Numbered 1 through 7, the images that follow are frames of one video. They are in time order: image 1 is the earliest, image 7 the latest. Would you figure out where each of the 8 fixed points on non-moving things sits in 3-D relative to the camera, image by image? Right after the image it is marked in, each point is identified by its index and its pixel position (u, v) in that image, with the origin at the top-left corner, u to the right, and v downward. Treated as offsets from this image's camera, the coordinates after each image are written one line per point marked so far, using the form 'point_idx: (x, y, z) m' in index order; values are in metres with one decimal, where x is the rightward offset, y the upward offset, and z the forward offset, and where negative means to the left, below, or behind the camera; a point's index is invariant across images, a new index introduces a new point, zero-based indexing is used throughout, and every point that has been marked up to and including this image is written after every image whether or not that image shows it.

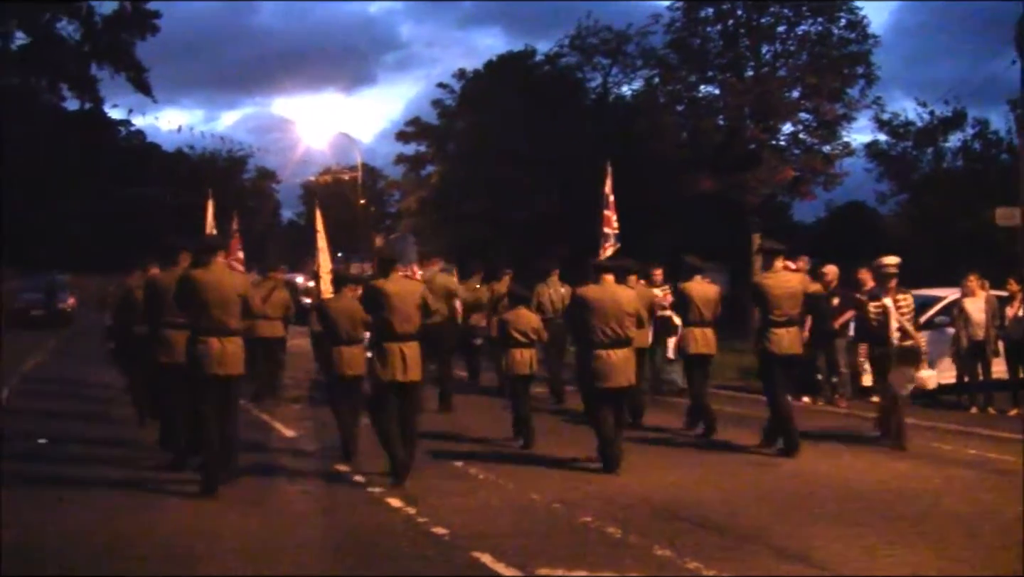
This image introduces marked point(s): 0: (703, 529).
0: (+1.4, -1.8, +10.6) m
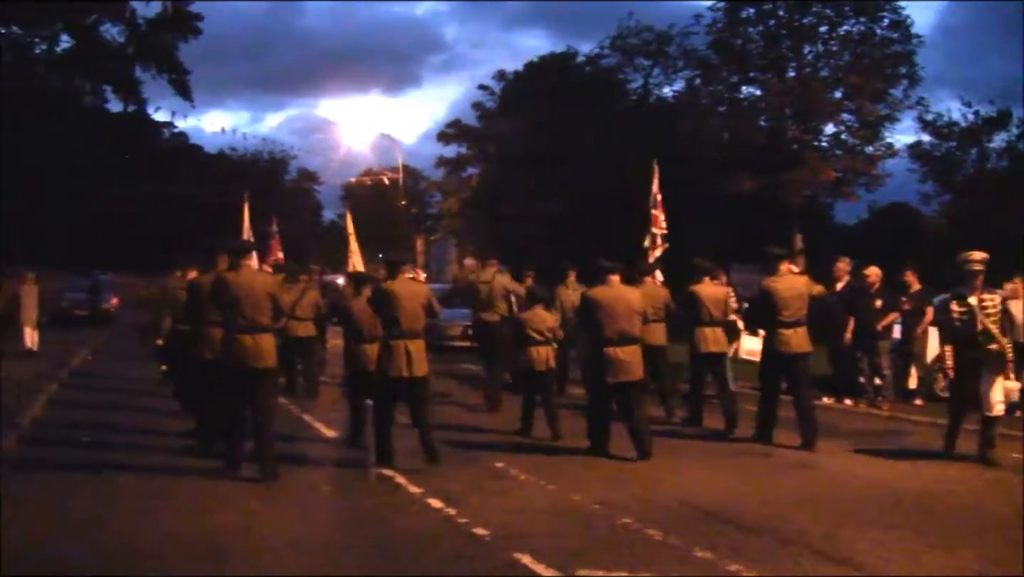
0: (+1.7, -1.8, +10.6) m
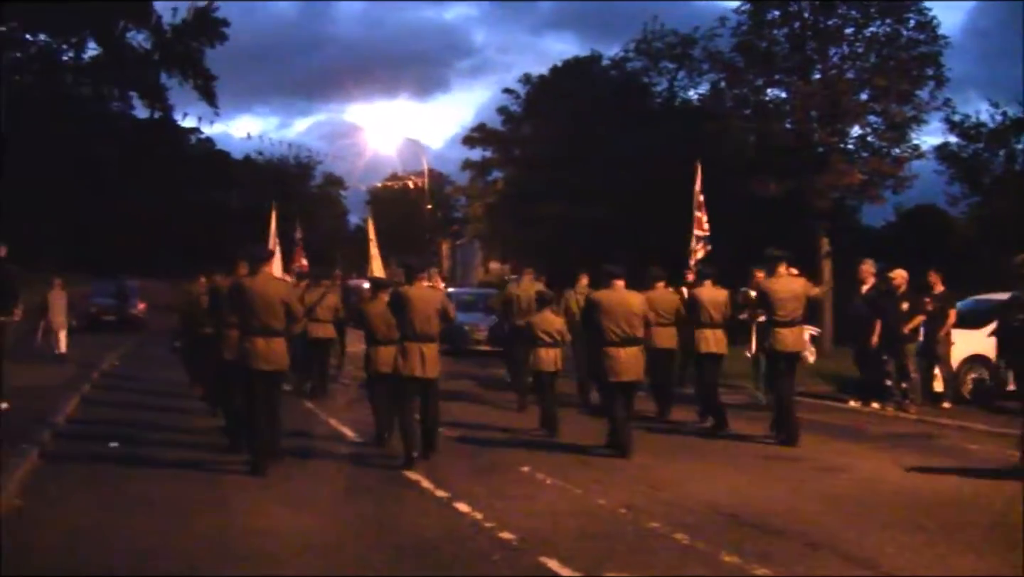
0: (+1.9, -1.8, +10.6) m
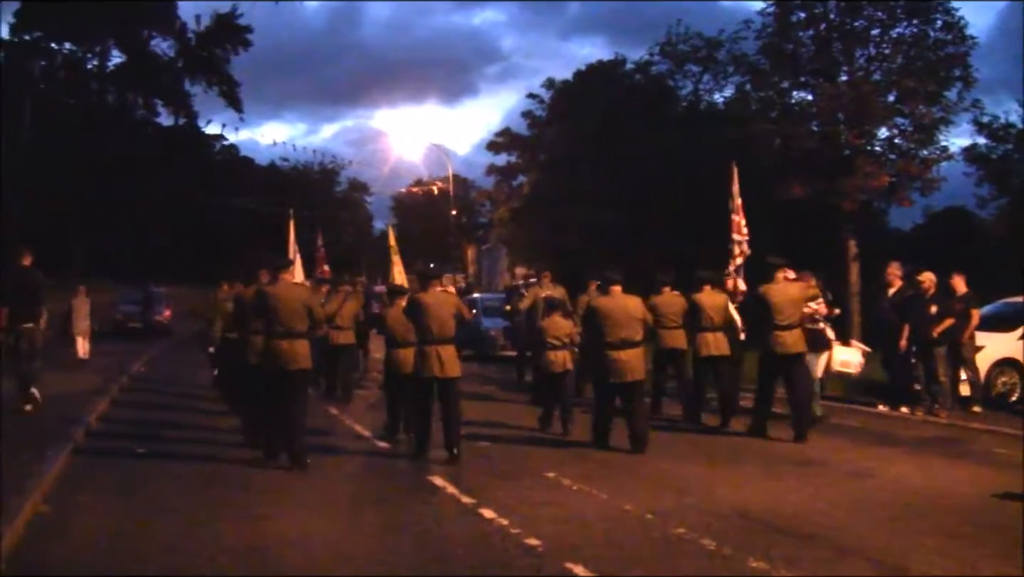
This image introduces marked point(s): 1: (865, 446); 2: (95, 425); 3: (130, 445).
0: (+2.1, -1.8, +10.5) m
1: (+3.7, -1.6, +14.8) m
2: (-5.2, -1.7, +17.9) m
3: (-4.4, -1.8, +16.3) m
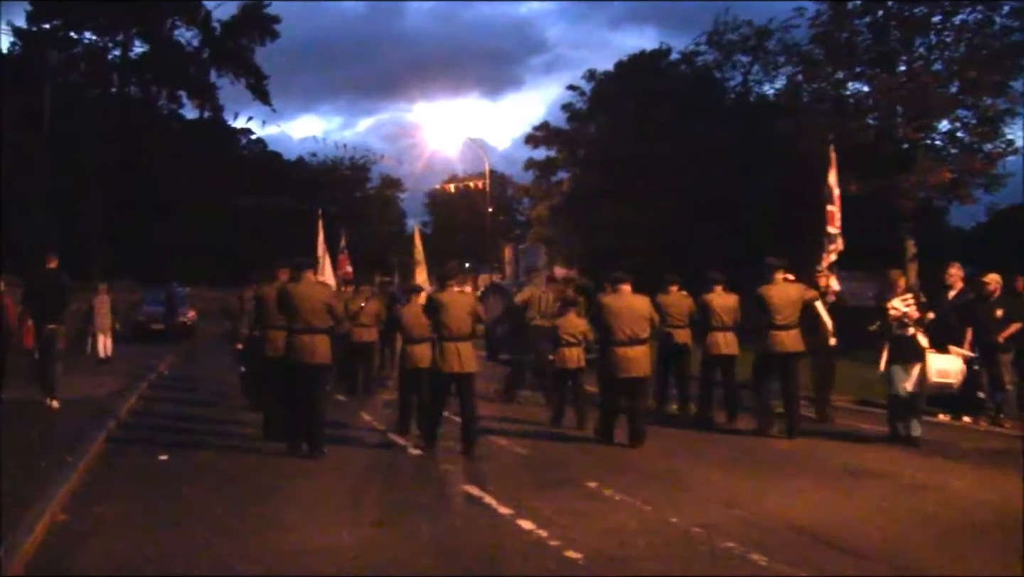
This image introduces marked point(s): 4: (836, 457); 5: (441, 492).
0: (+2.4, -1.9, +9.9) m
1: (+4.1, -1.7, +14.2) m
2: (-4.8, -1.7, +17.5) m
3: (-3.9, -1.8, +15.9) m
4: (+3.1, -1.7, +14.0) m
5: (-0.6, -1.8, +12.5) m
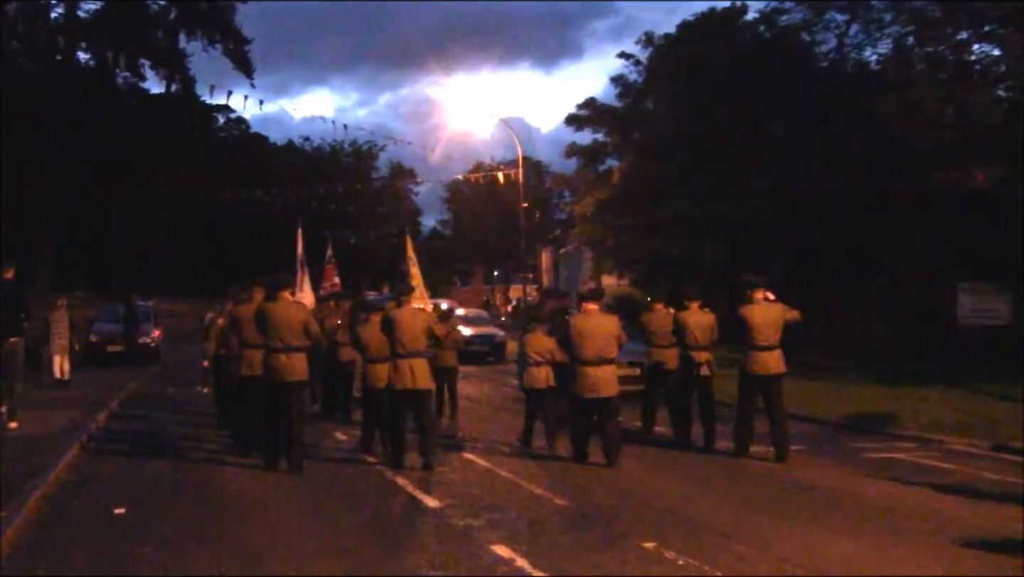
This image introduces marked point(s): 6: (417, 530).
0: (+2.6, -1.9, +7.6) m
1: (+4.3, -1.8, +11.9) m
2: (-4.5, -1.8, +15.3) m
3: (-3.7, -1.9, +13.6) m
4: (+3.4, -1.8, +11.7) m
5: (-0.4, -1.9, +10.2) m
6: (-0.5, -1.9, +10.4) m
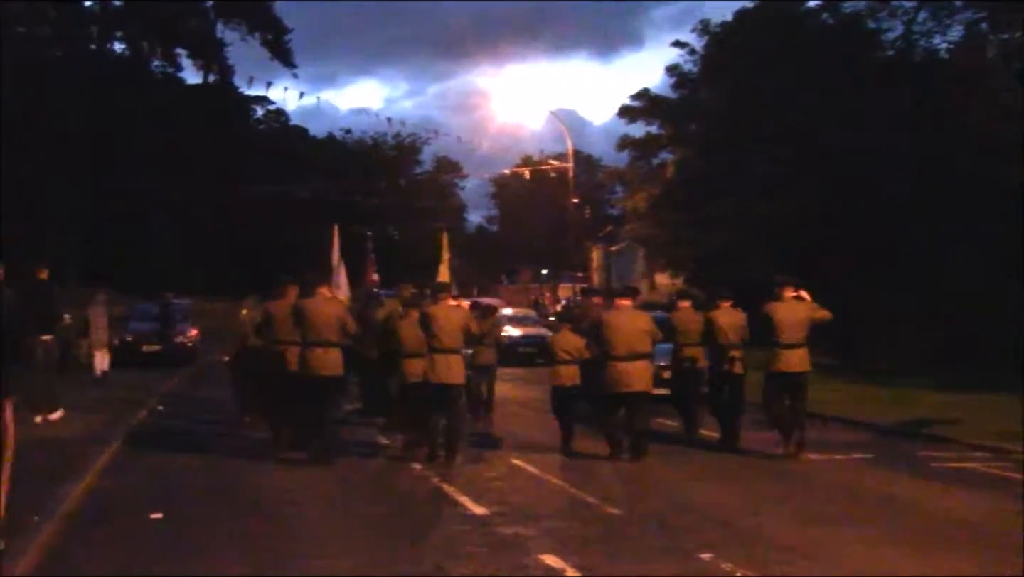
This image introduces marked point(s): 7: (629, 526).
0: (+2.9, -1.9, +7.1) m
1: (+4.7, -1.8, +11.4) m
2: (-4.0, -1.8, +15.0) m
3: (-3.2, -1.9, +13.3) m
4: (+3.8, -1.8, +11.2) m
5: (0.0, -1.9, +9.8) m
6: (-0.2, -1.9, +10.0) m
7: (+1.1, -1.8, +10.6) m
